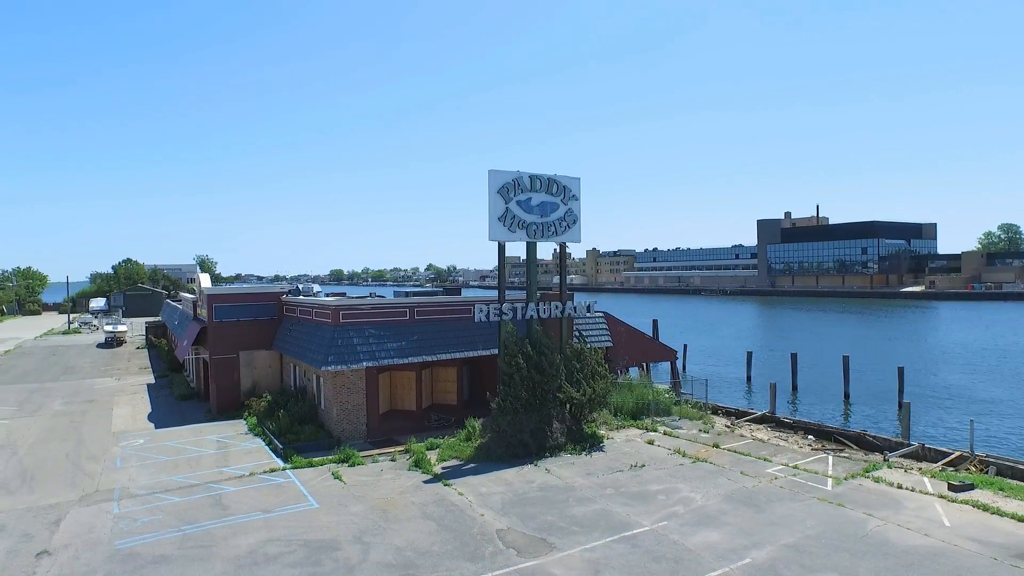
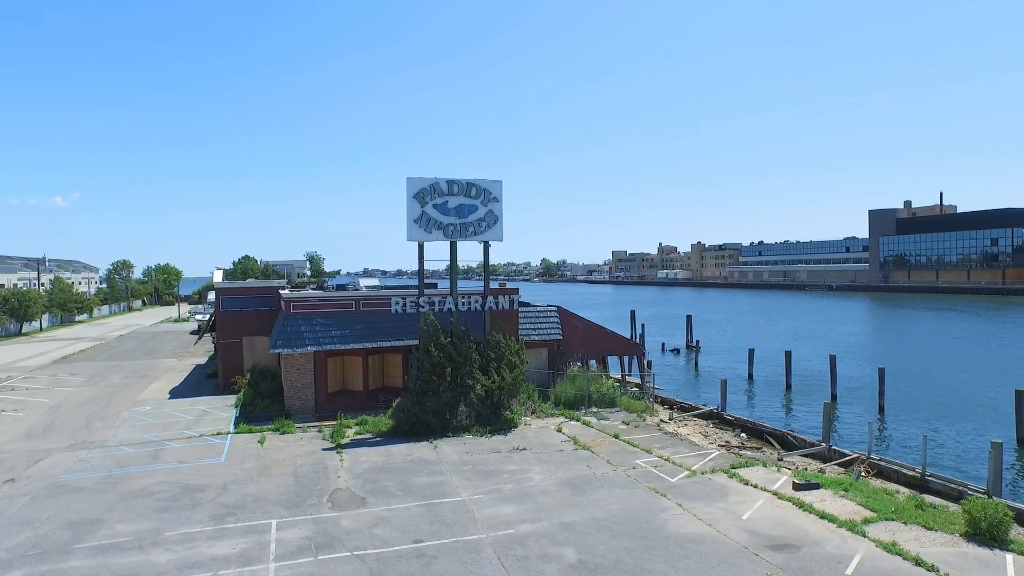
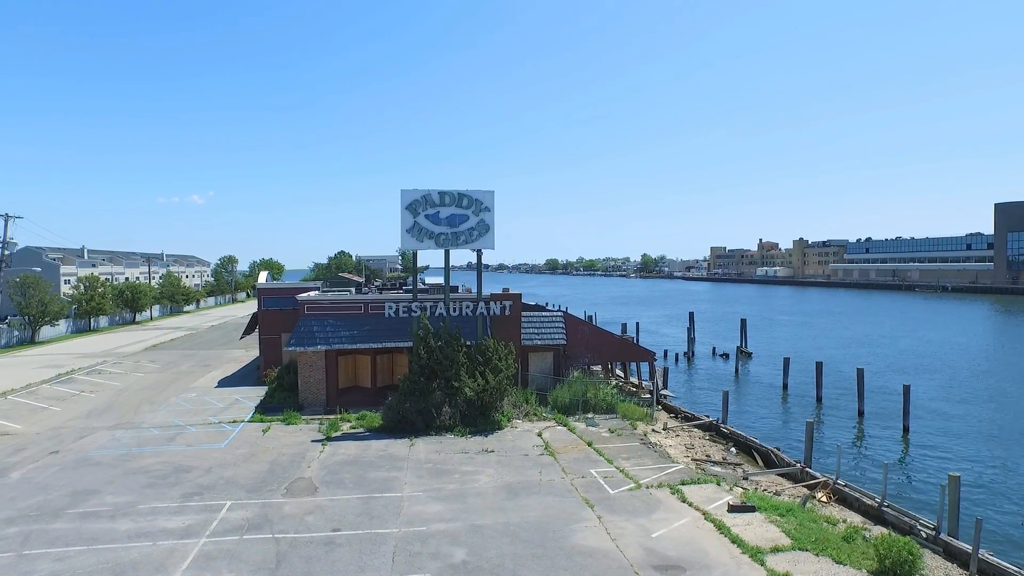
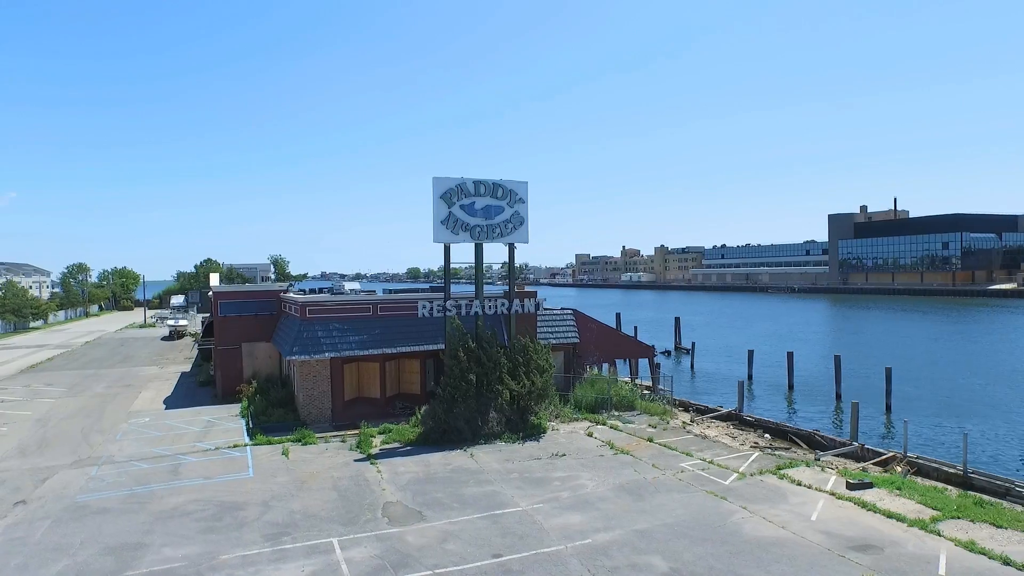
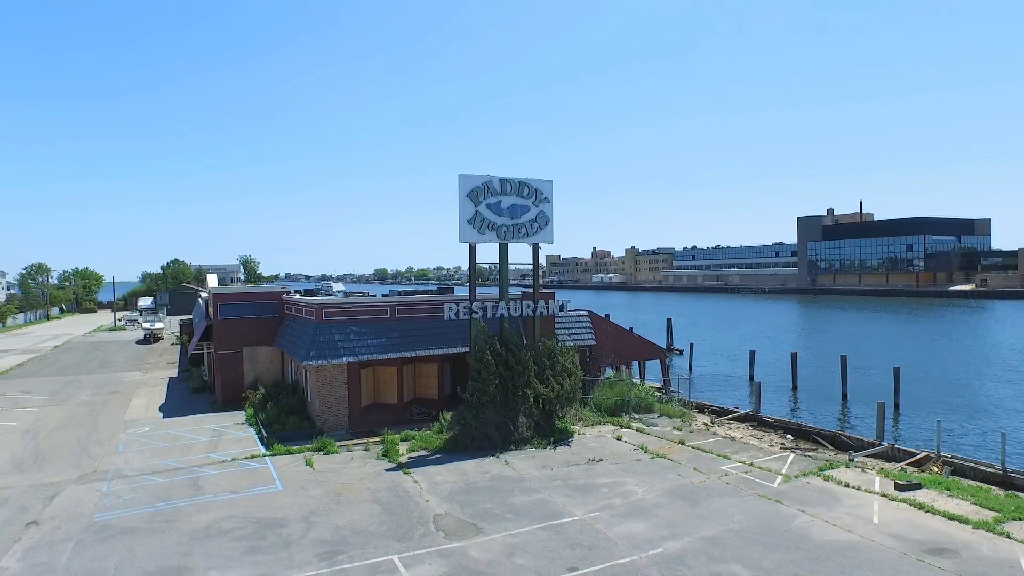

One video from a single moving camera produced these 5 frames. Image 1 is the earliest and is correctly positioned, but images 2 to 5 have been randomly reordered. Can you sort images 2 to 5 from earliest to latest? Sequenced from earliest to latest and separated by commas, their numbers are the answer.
5, 4, 2, 3
